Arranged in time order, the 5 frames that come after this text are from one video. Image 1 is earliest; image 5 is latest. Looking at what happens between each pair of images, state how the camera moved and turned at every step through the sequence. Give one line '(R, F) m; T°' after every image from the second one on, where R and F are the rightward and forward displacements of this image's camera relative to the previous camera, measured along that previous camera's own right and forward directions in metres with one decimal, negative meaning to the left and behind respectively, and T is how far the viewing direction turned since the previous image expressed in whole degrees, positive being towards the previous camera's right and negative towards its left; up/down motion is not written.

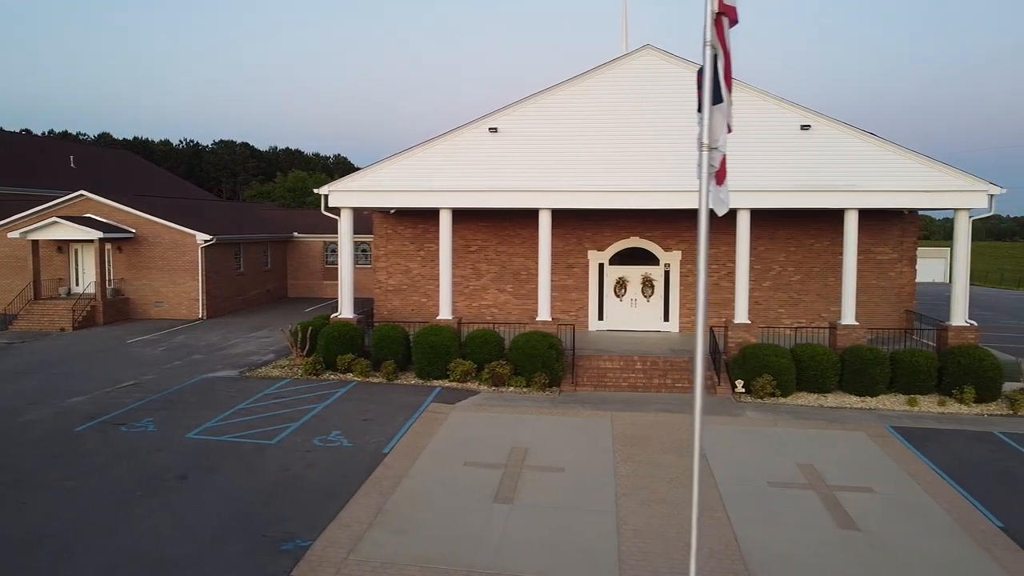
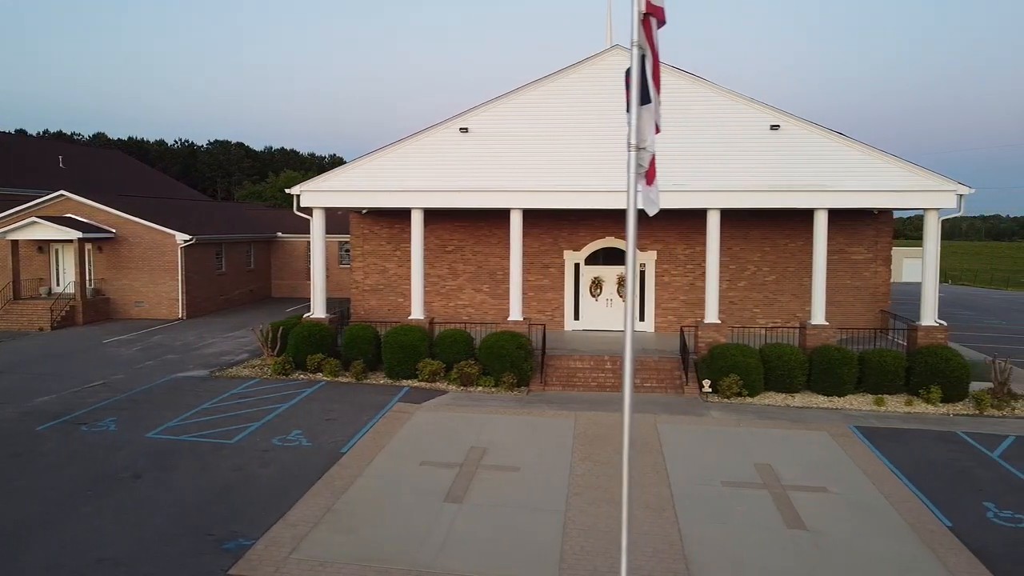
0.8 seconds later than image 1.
(+0.7, 0.0) m; 0°
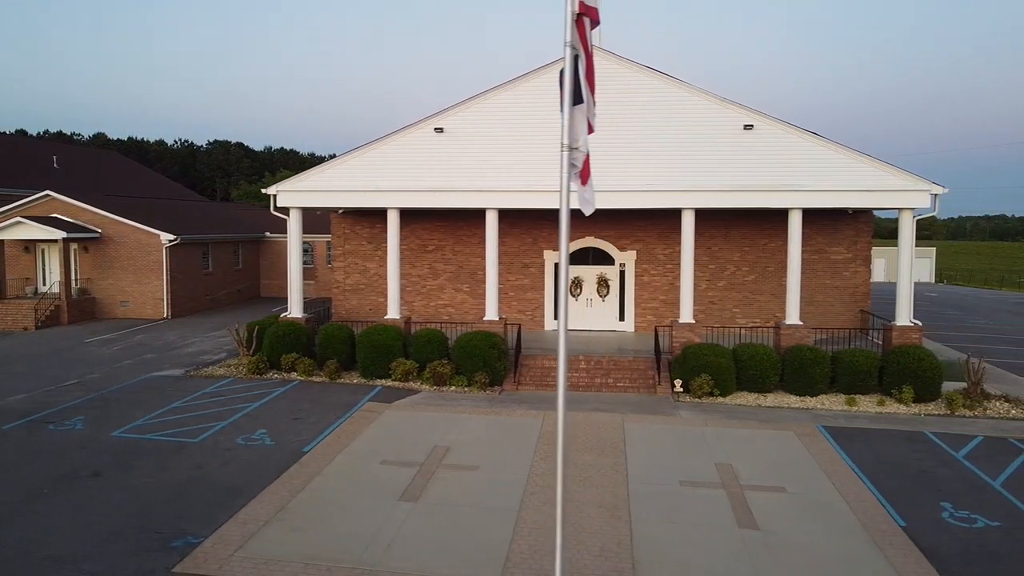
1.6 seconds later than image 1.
(+0.7, 0.0) m; 0°
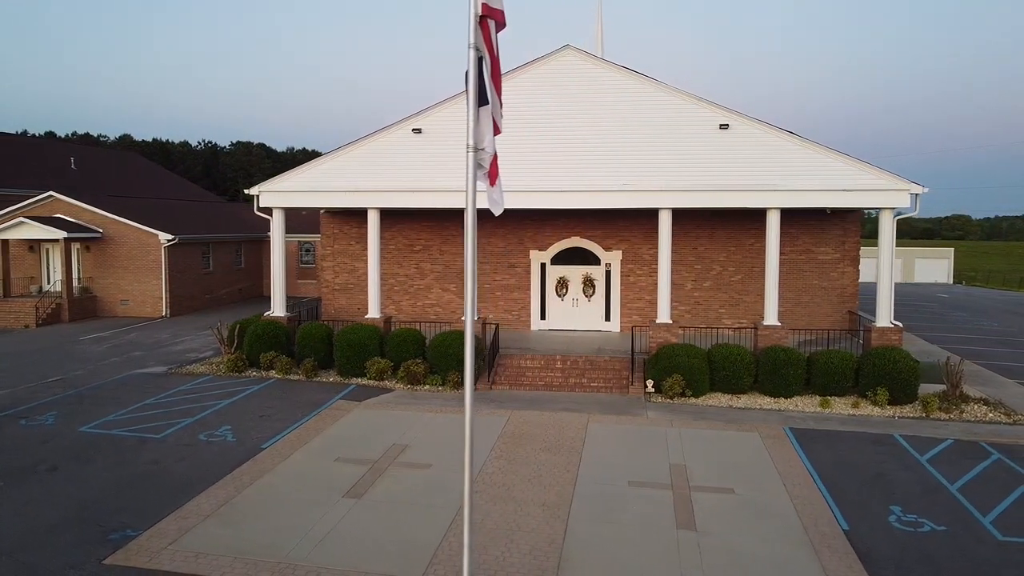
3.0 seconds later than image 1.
(+1.1, 0.0) m; -2°
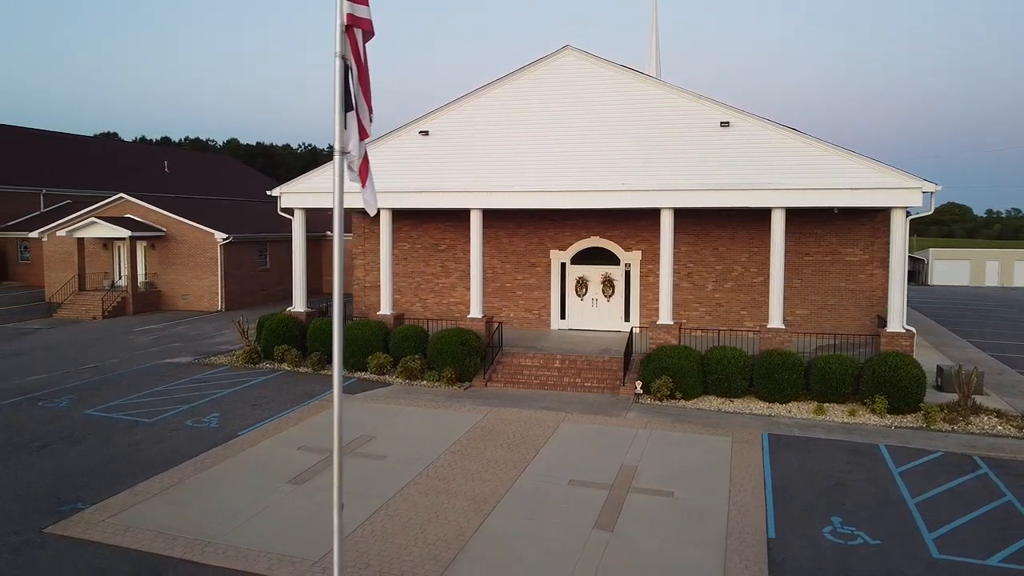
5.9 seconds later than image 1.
(+2.3, -0.1) m; -7°
